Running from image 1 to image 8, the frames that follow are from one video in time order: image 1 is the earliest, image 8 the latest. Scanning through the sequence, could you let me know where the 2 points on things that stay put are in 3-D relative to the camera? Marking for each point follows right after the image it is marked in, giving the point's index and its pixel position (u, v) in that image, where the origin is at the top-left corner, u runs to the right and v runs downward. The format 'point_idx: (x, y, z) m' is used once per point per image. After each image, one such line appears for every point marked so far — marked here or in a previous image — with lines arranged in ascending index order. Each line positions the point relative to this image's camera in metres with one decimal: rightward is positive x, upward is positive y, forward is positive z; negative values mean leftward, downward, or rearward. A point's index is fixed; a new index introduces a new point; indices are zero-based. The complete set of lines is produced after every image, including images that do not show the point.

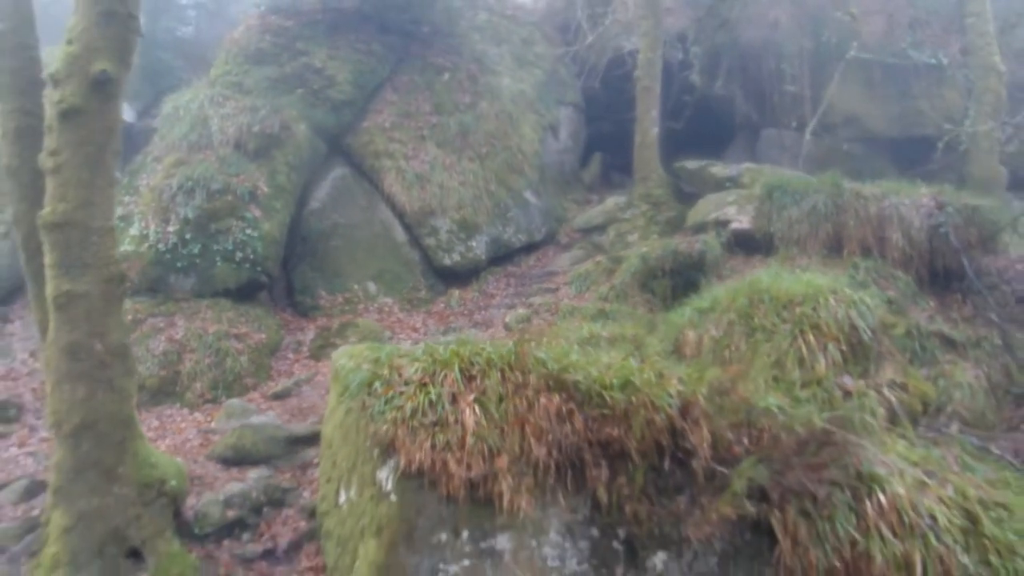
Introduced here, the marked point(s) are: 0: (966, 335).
0: (+5.3, -0.6, +9.6) m
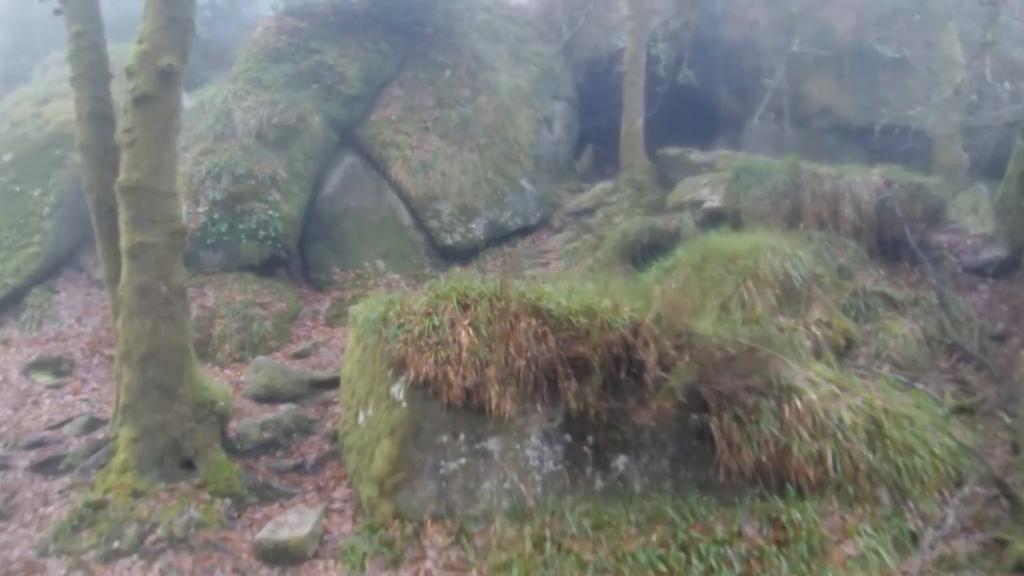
0: (+5.2, -0.1, +10.9) m
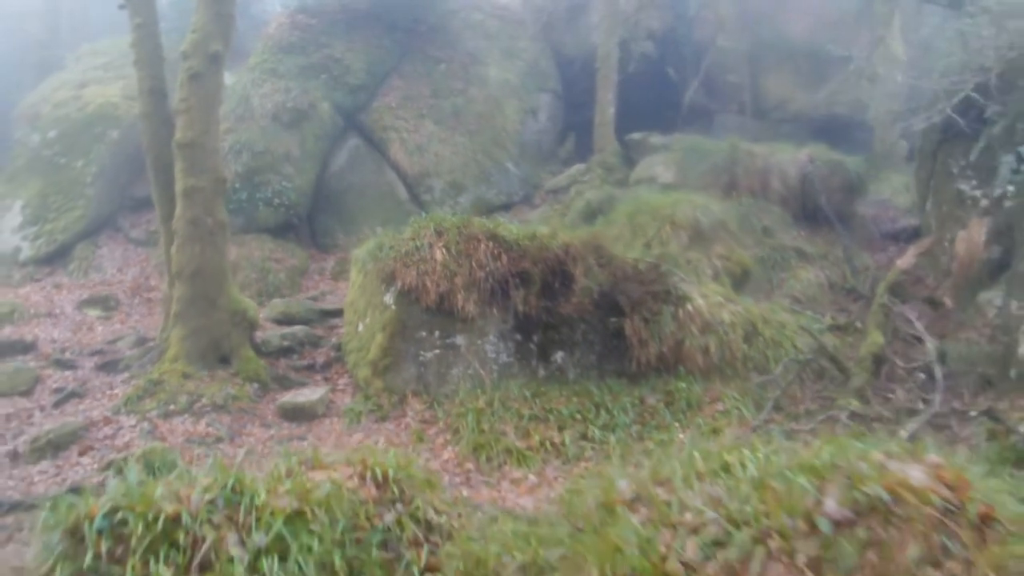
0: (+4.9, +0.6, +13.0) m
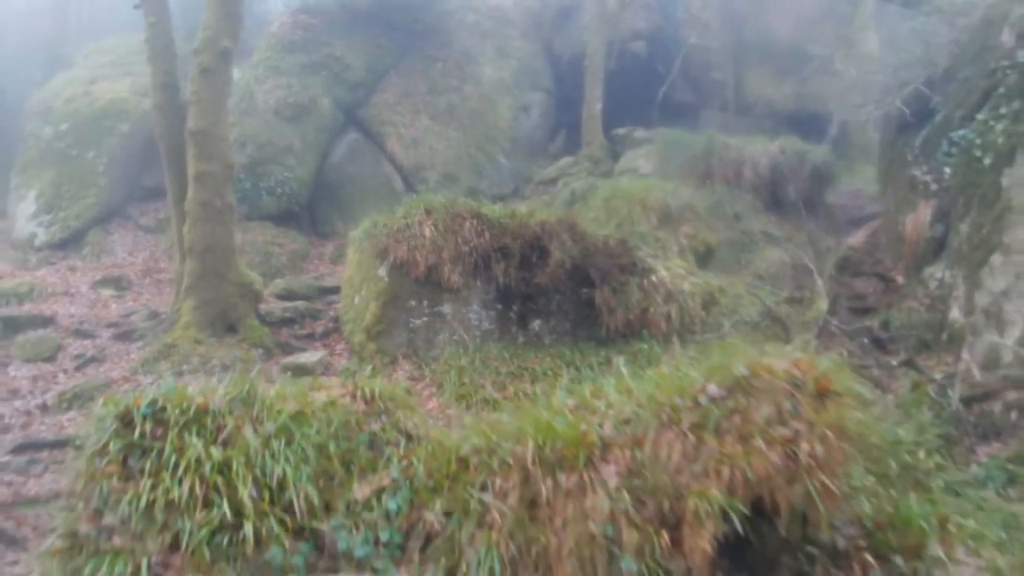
0: (+4.6, +0.9, +13.9) m
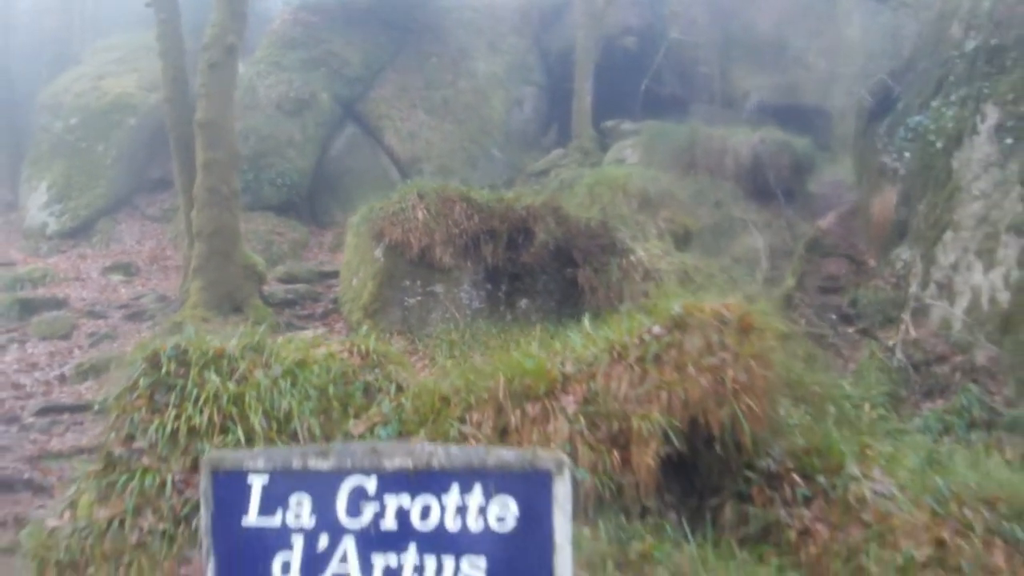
0: (+4.5, +1.2, +14.6) m
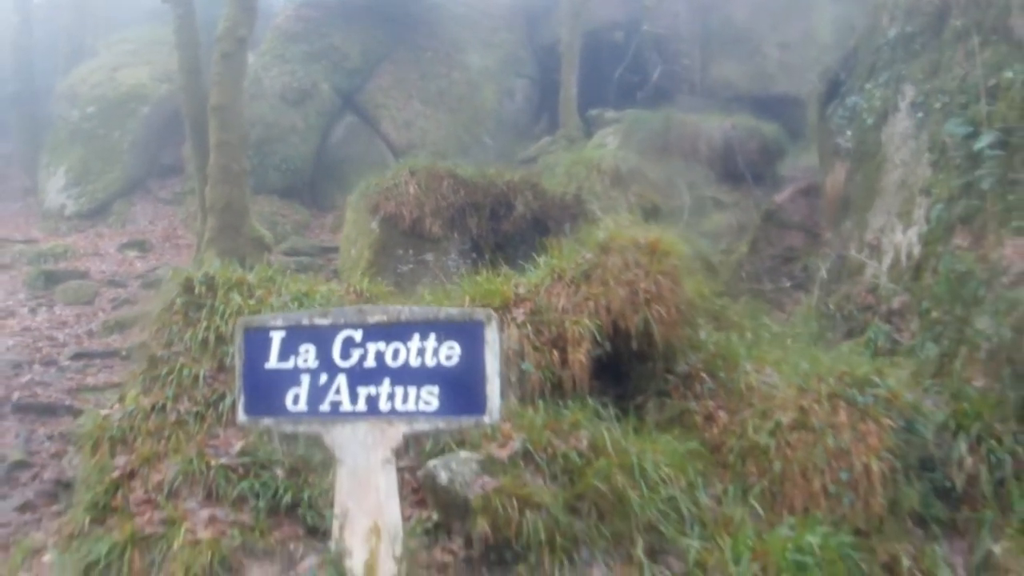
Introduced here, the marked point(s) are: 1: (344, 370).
0: (+4.2, +1.7, +15.7) m
1: (-0.8, -0.4, +4.2) m
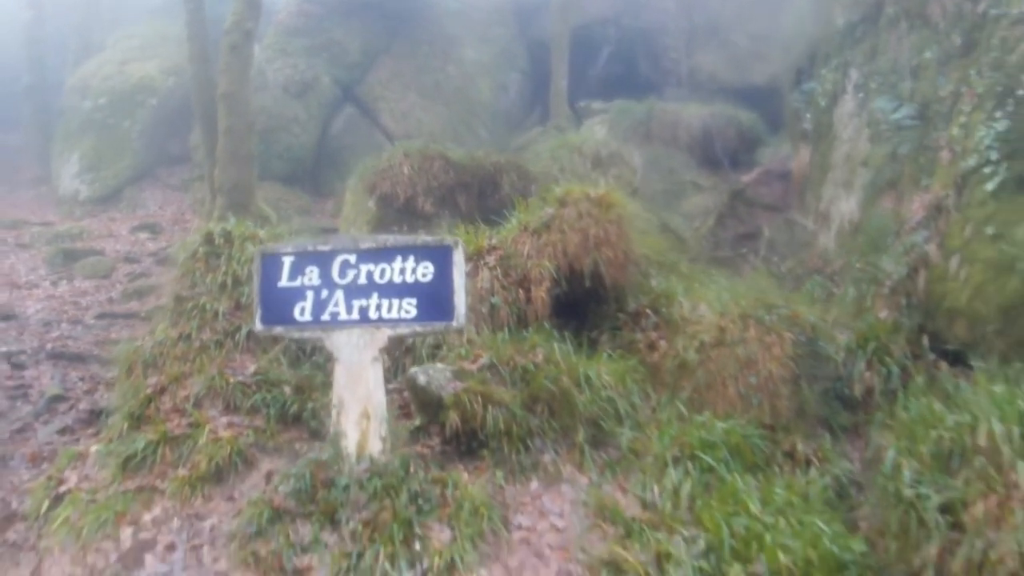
0: (+4.0, +2.1, +16.7) m
1: (-1.1, 0.0, +5.1) m
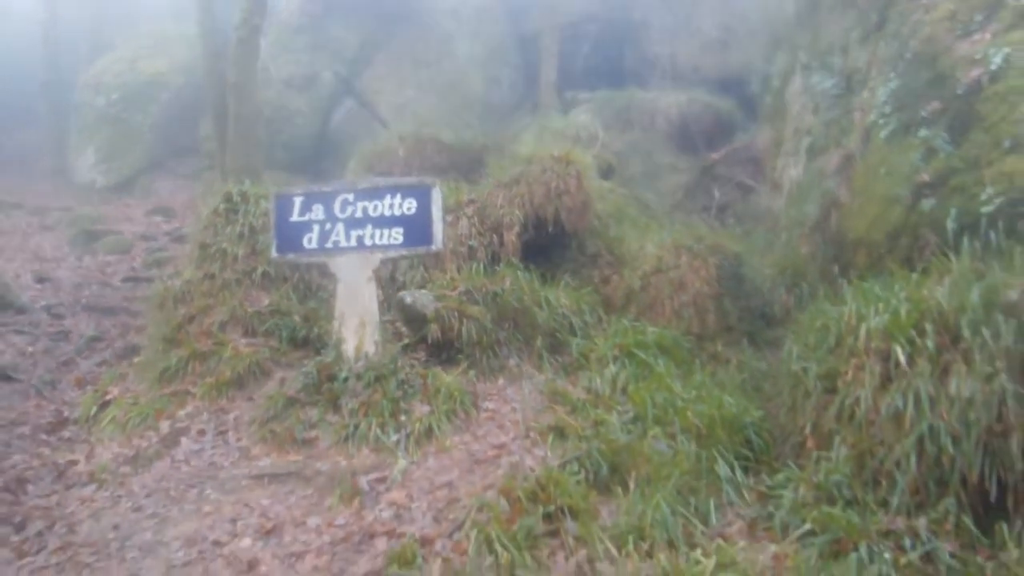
0: (+3.8, +2.6, +17.8) m
1: (-1.3, +0.5, +6.2) m
